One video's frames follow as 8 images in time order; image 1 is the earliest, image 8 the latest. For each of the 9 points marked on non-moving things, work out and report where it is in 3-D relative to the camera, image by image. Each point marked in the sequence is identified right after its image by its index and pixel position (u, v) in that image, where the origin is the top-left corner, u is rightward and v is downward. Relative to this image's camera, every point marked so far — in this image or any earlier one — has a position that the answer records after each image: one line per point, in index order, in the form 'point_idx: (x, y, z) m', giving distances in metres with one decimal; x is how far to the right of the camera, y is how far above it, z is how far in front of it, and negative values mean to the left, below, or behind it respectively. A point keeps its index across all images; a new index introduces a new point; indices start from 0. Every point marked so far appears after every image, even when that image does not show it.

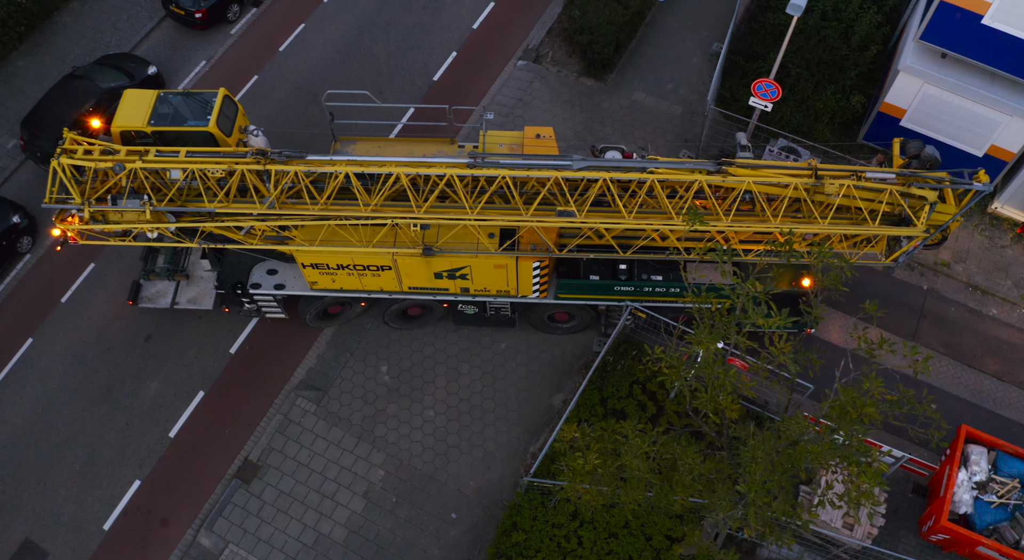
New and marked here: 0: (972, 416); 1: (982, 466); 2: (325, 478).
0: (+11.1, -3.3, +17.7) m
1: (+10.0, -4.0, +15.6) m
2: (-4.3, -4.5, +16.9) m
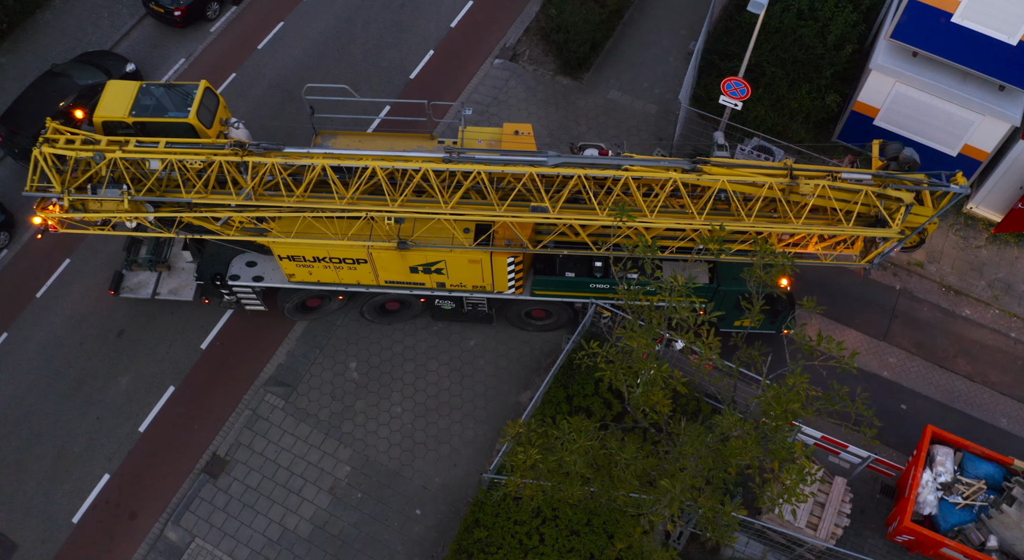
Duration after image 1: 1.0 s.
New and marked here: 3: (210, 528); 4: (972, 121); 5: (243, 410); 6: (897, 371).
0: (+10.3, -3.3, +17.6) m
1: (+9.2, -3.9, +15.5) m
2: (-5.1, -4.5, +17.0) m
3: (-6.8, -5.6, +16.5) m
4: (+11.3, +3.9, +17.9) m
5: (-6.5, -3.2, +17.8) m
6: (+9.6, -2.2, +18.2) m
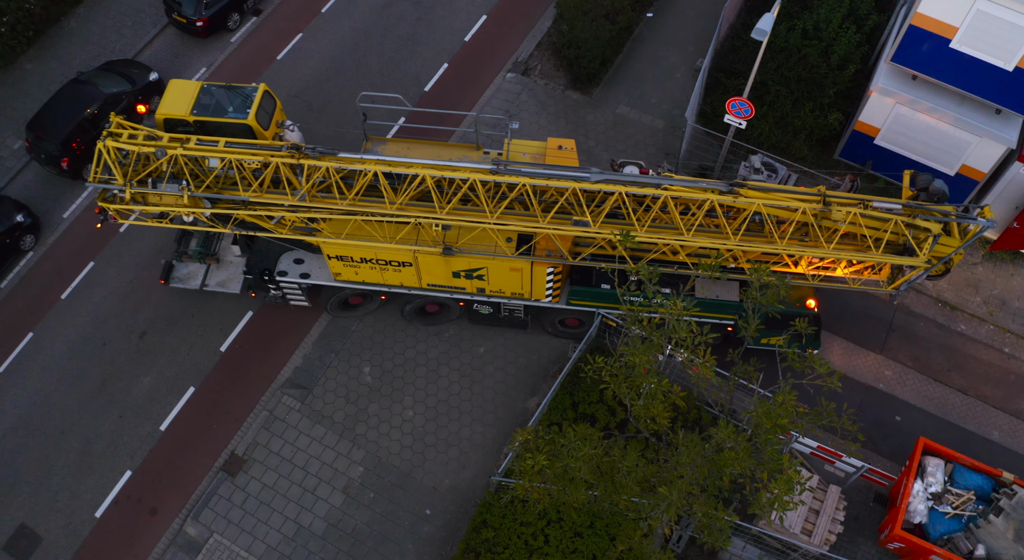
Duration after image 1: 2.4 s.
0: (+10.5, -3.7, +18.2) m
1: (+9.4, -4.3, +16.1) m
2: (-4.9, -4.6, +17.7) m
3: (-6.6, -5.7, +17.2) m
4: (+11.6, +3.5, +18.5) m
5: (-6.3, -3.3, +18.4) m
6: (+9.8, -2.6, +18.8) m
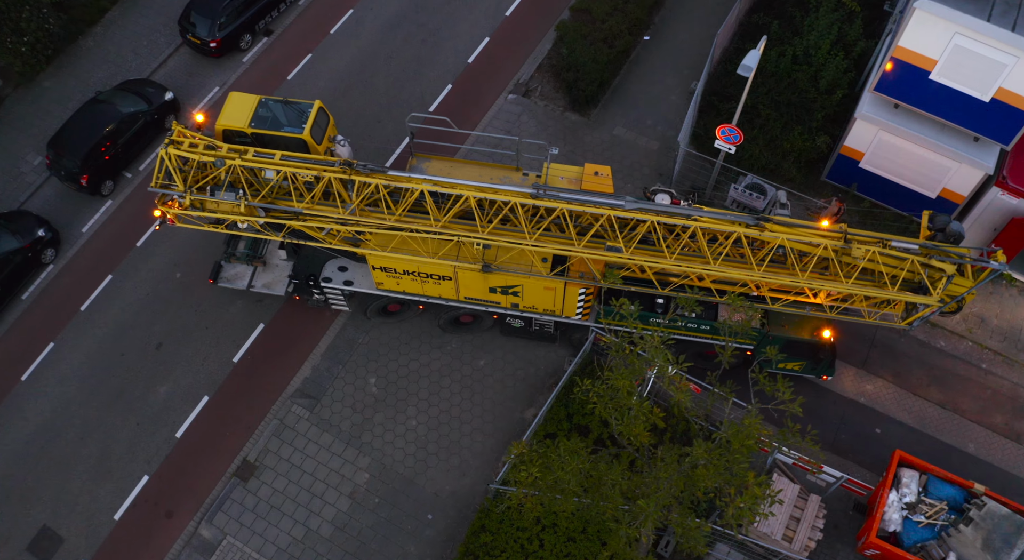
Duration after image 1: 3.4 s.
0: (+10.5, -4.2, +19.1) m
1: (+9.3, -4.8, +17.1) m
2: (-5.0, -5.0, +18.6) m
3: (-6.7, -6.1, +18.1) m
4: (+11.6, +3.0, +19.4) m
5: (-6.4, -3.7, +19.4) m
6: (+9.7, -3.1, +19.7) m
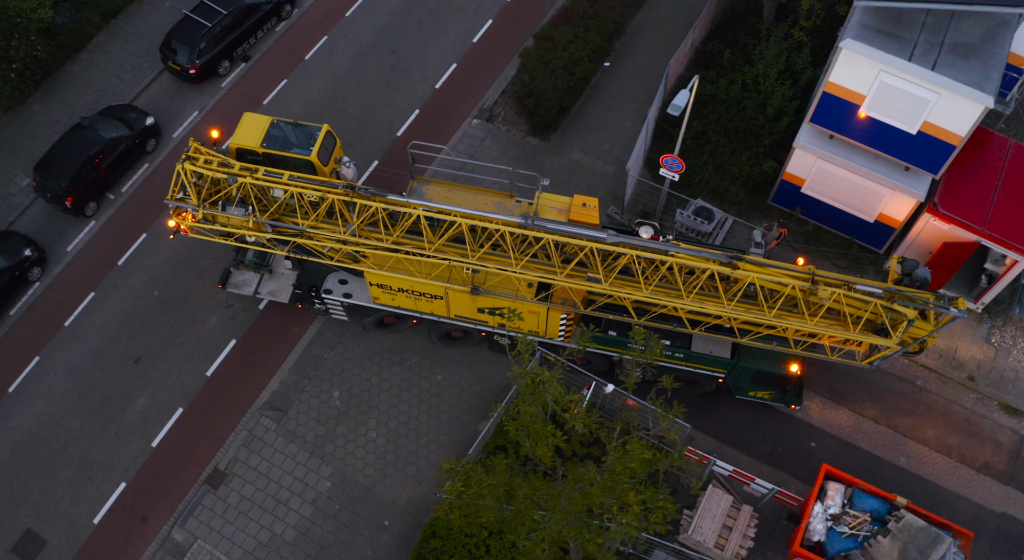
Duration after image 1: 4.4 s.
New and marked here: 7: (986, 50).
0: (+9.2, -4.8, +20.2) m
1: (+8.0, -5.5, +18.2) m
2: (-6.3, -5.6, +19.8) m
3: (-8.0, -6.6, +19.4) m
4: (+10.3, +2.4, +20.4) m
5: (-7.6, -4.2, +20.6) m
6: (+8.5, -3.7, +20.8) m
7: (+11.5, +5.6, +17.8) m
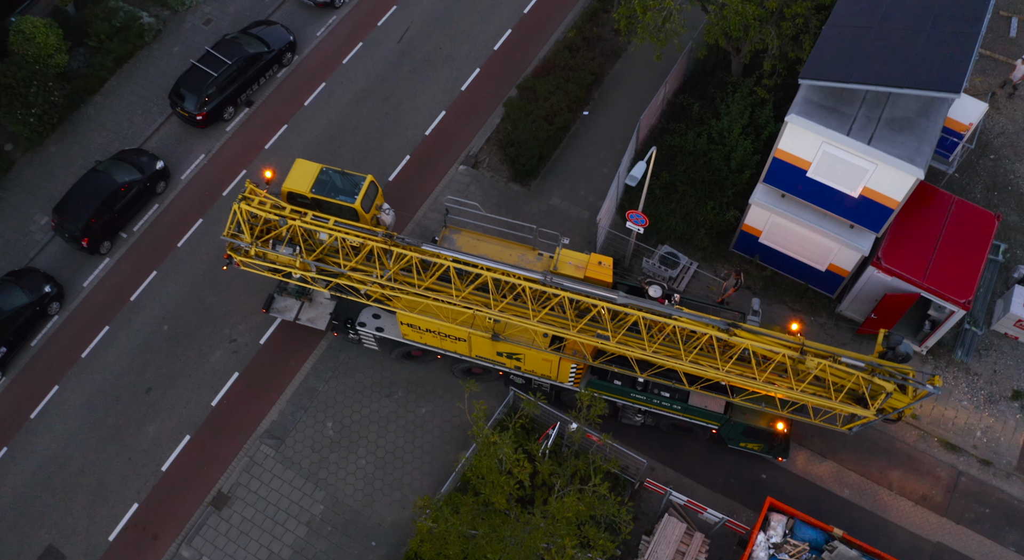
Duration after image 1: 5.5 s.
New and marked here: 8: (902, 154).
0: (+8.5, -6.2, +22.2) m
1: (+7.3, -6.9, +20.1) m
2: (-7.0, -6.8, +21.9) m
3: (-8.7, -7.9, +21.4) m
4: (+9.7, +1.0, +22.3) m
5: (-8.3, -5.5, +22.7) m
6: (+7.8, -5.1, +22.7) m
7: (+10.9, +4.2, +19.6) m
8: (+10.1, +3.3, +19.1) m
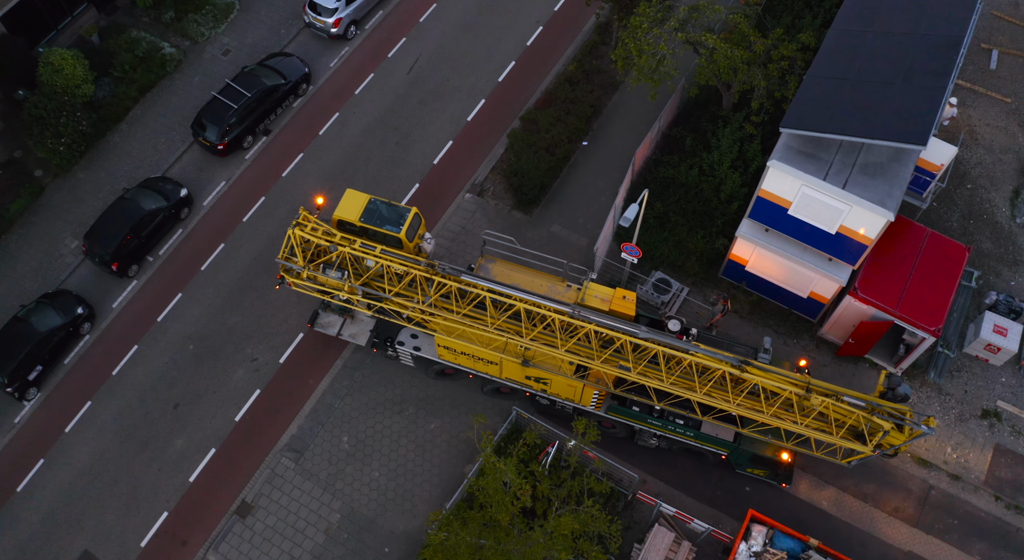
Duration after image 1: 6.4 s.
0: (+8.6, -7.1, +23.9) m
1: (+7.4, -7.8, +21.9) m
2: (-6.9, -7.7, +23.6) m
3: (-8.6, -8.7, +23.2) m
4: (+9.8, +0.1, +23.9) m
5: (-8.3, -6.3, +24.4) m
6: (+7.9, -6.0, +24.5) m
7: (+11.0, +3.2, +21.3) m
8: (+10.2, +2.3, +20.7) m
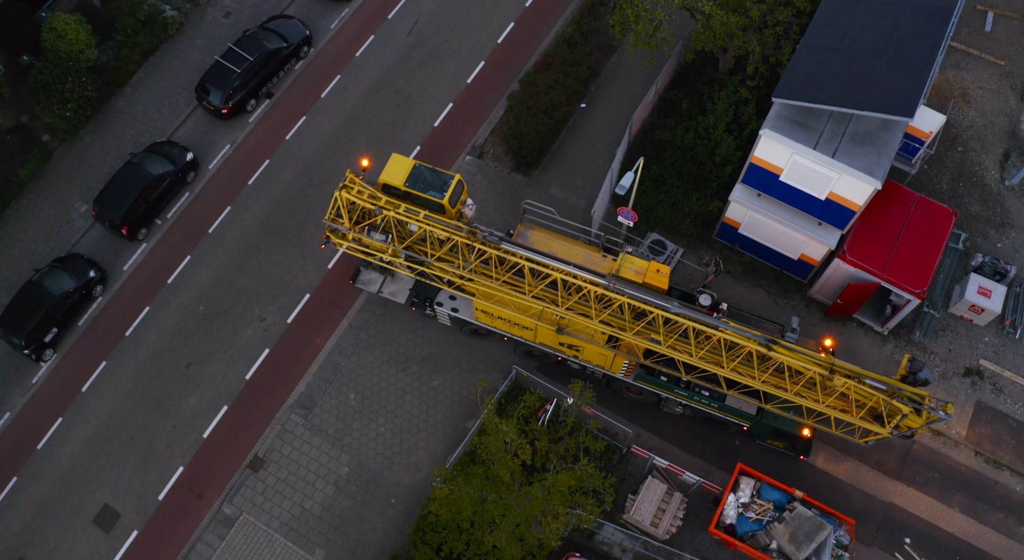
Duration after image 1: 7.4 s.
0: (+8.6, -5.8, +25.1) m
1: (+7.4, -6.7, +23.1) m
2: (-6.9, -6.5, +24.8) m
3: (-8.6, -7.5, +24.5) m
4: (+9.8, +1.3, +24.7) m
5: (-8.3, -5.0, +25.5) m
6: (+7.9, -4.7, +25.6) m
7: (+11.0, +4.3, +21.8) m
8: (+10.2, +3.4, +21.3) m
